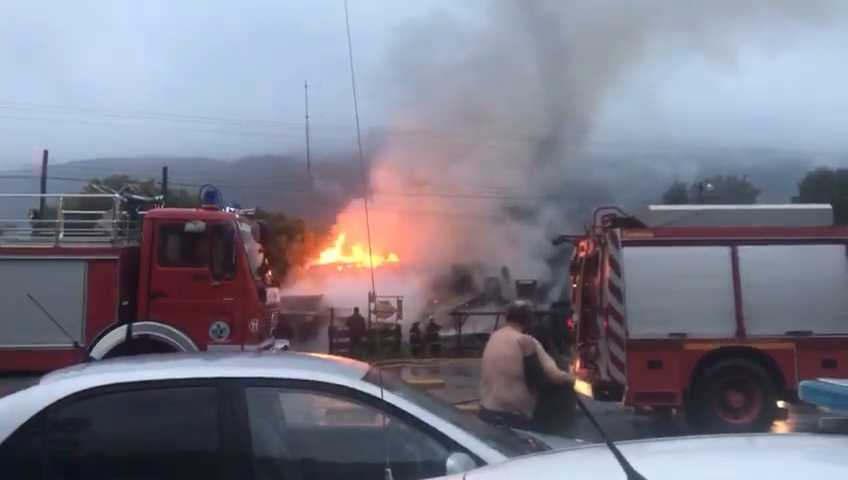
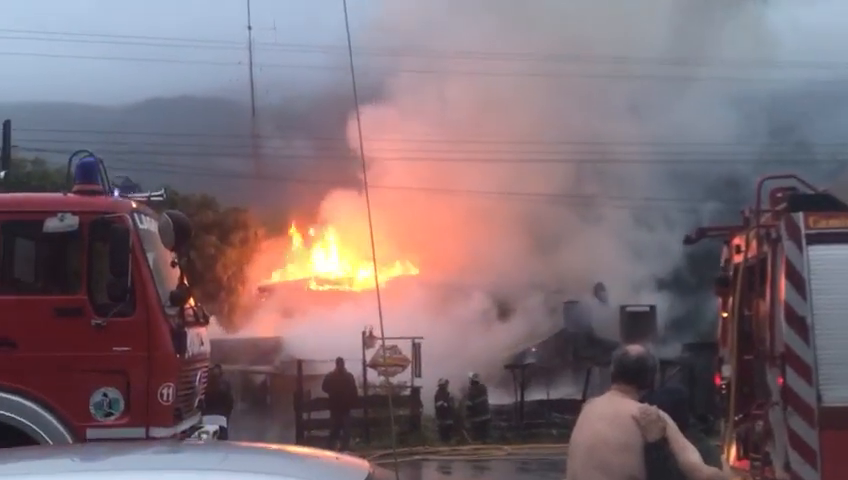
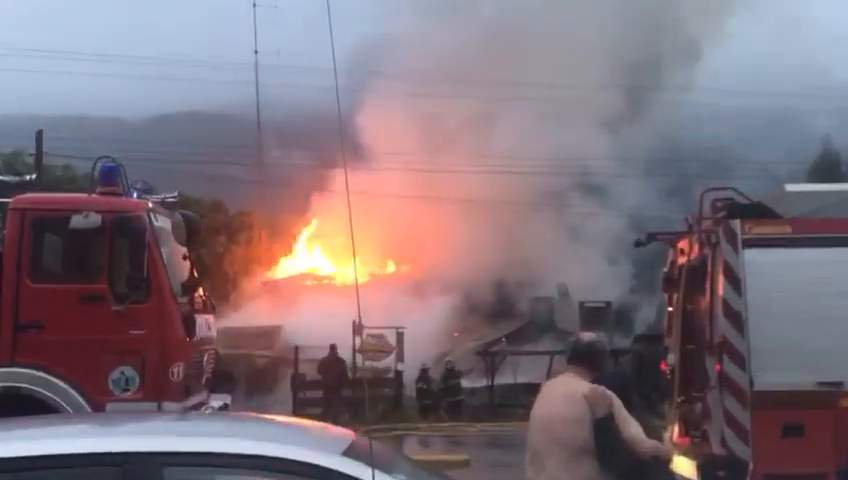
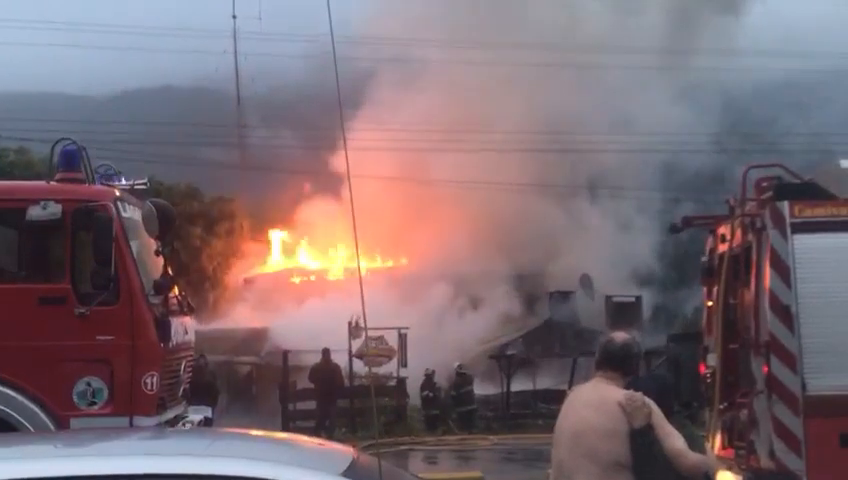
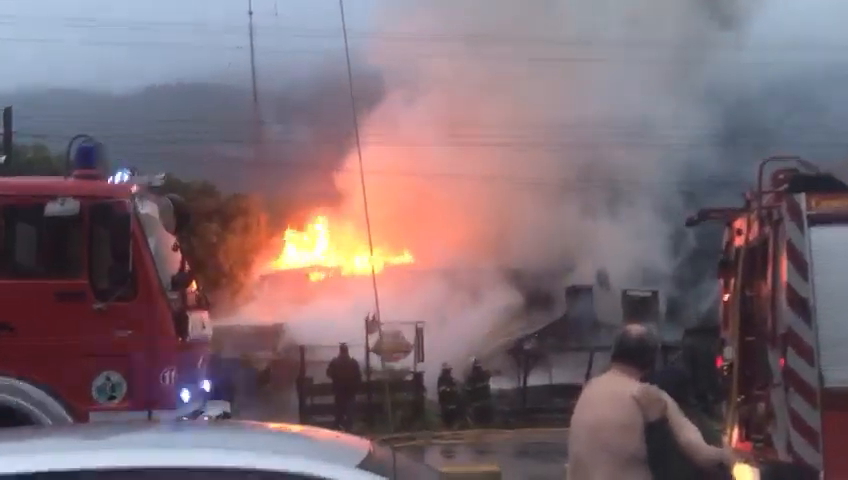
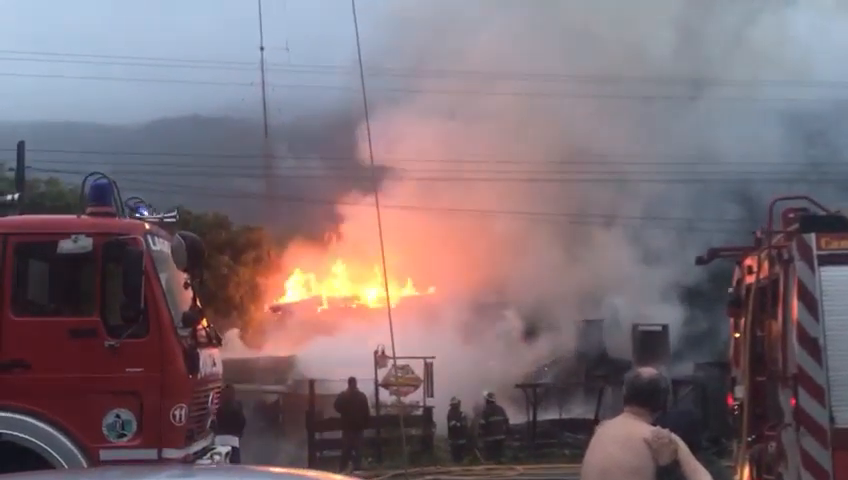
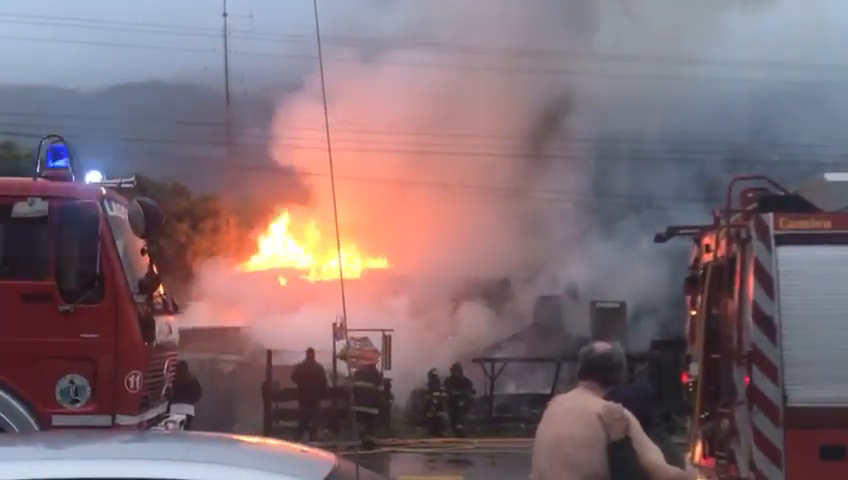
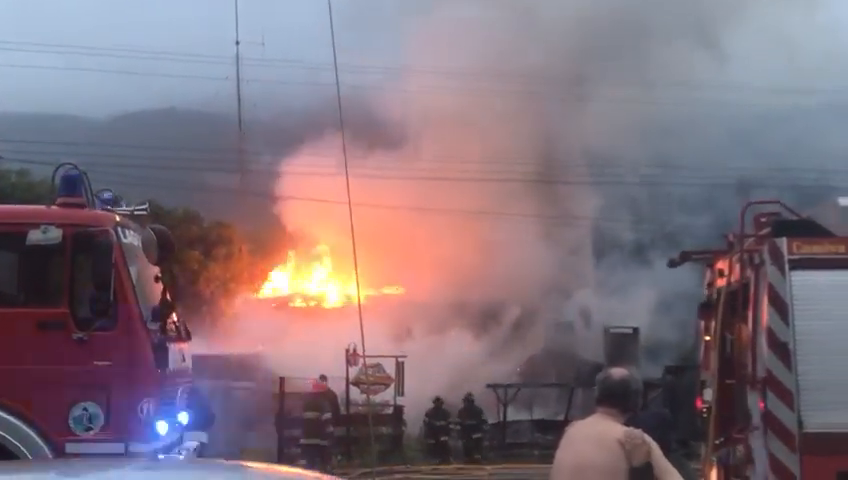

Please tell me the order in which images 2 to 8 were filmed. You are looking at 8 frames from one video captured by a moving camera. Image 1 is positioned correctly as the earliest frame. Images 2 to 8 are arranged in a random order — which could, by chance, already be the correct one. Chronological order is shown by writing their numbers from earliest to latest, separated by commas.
3, 5, 4, 2, 6, 8, 7
